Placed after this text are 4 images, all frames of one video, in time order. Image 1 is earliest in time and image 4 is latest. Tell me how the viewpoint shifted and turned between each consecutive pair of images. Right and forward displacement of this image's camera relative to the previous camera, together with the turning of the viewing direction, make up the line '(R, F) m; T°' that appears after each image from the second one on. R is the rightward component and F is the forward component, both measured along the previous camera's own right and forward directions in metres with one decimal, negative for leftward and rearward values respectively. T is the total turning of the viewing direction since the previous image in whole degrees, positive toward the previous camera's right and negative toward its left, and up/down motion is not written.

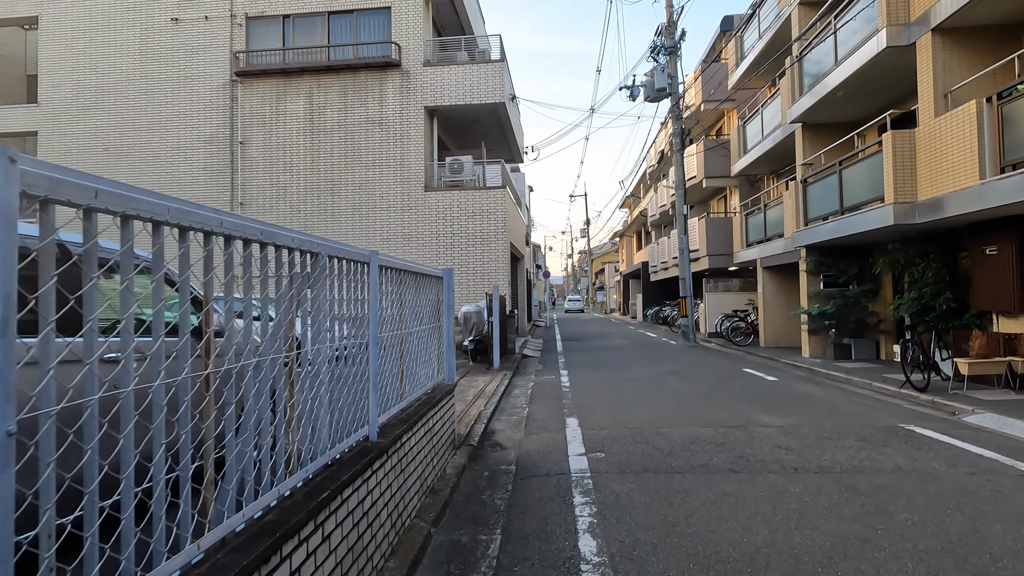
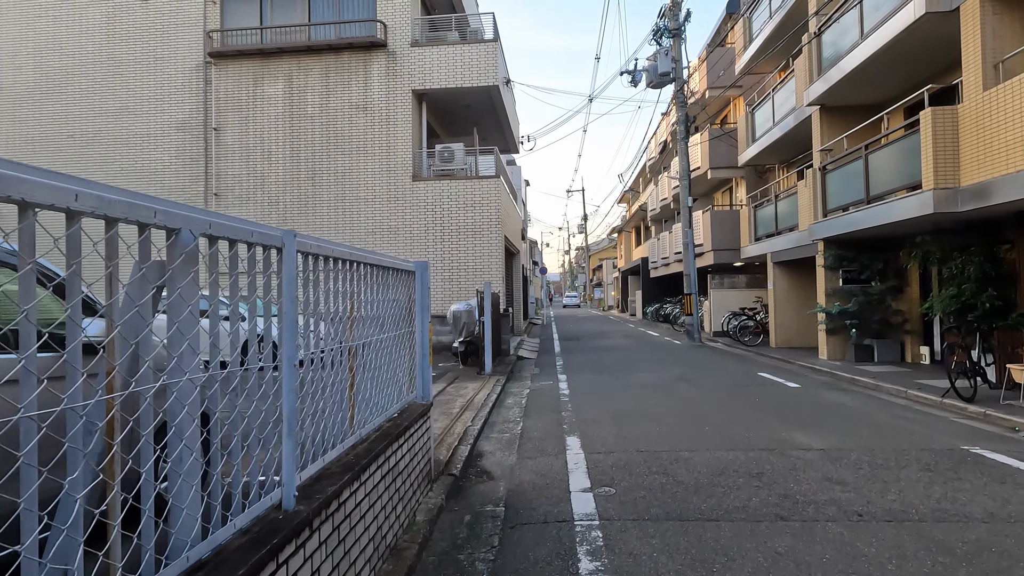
(+0.1, +1.0) m; 0°
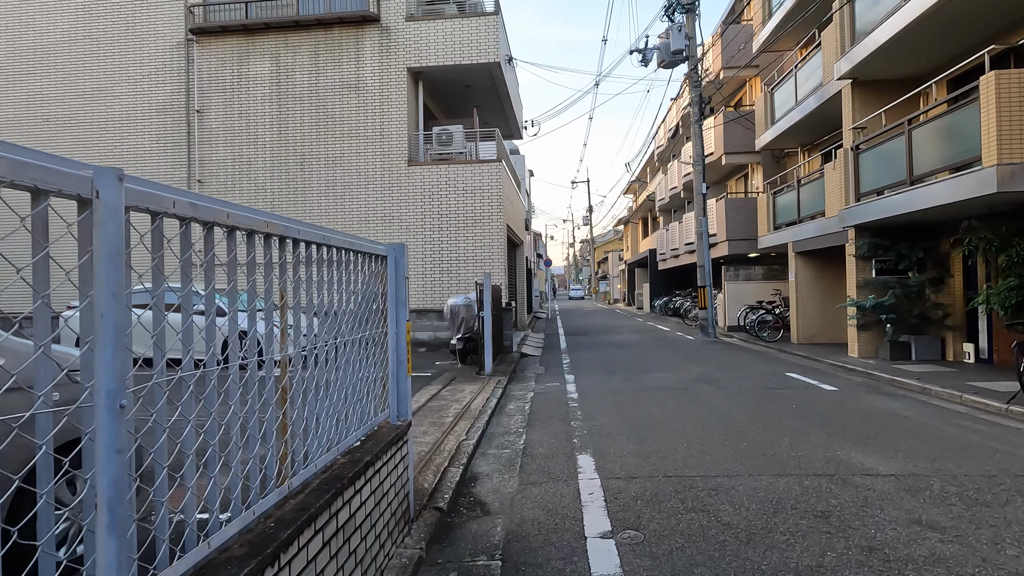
(0.0, +1.0) m; 0°
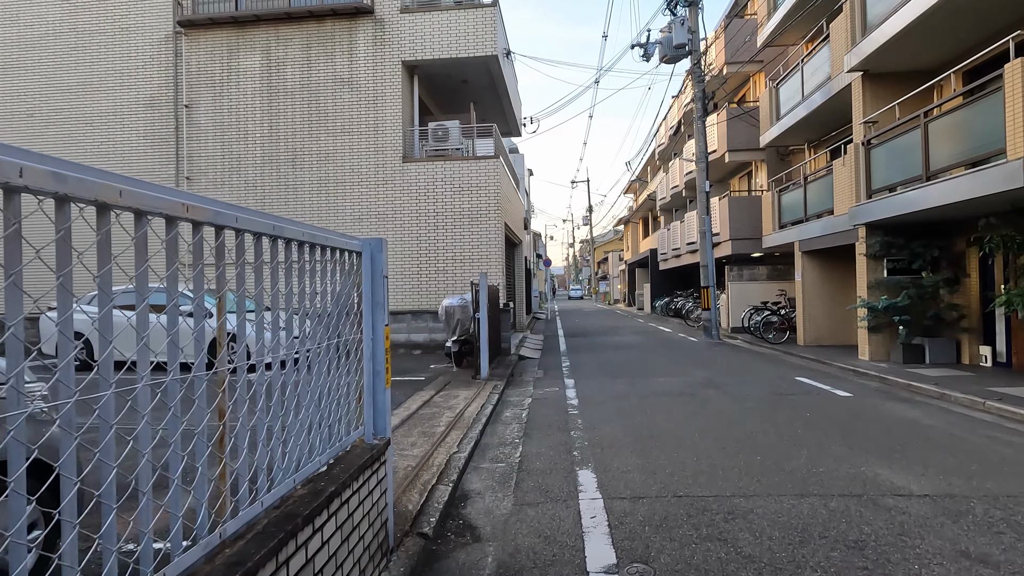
(0.0, +0.4) m; 0°
